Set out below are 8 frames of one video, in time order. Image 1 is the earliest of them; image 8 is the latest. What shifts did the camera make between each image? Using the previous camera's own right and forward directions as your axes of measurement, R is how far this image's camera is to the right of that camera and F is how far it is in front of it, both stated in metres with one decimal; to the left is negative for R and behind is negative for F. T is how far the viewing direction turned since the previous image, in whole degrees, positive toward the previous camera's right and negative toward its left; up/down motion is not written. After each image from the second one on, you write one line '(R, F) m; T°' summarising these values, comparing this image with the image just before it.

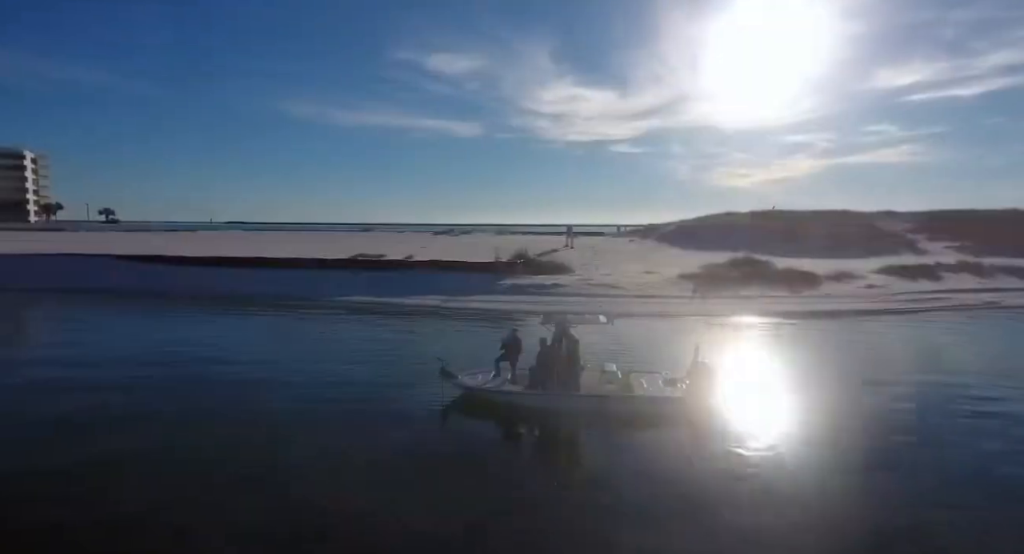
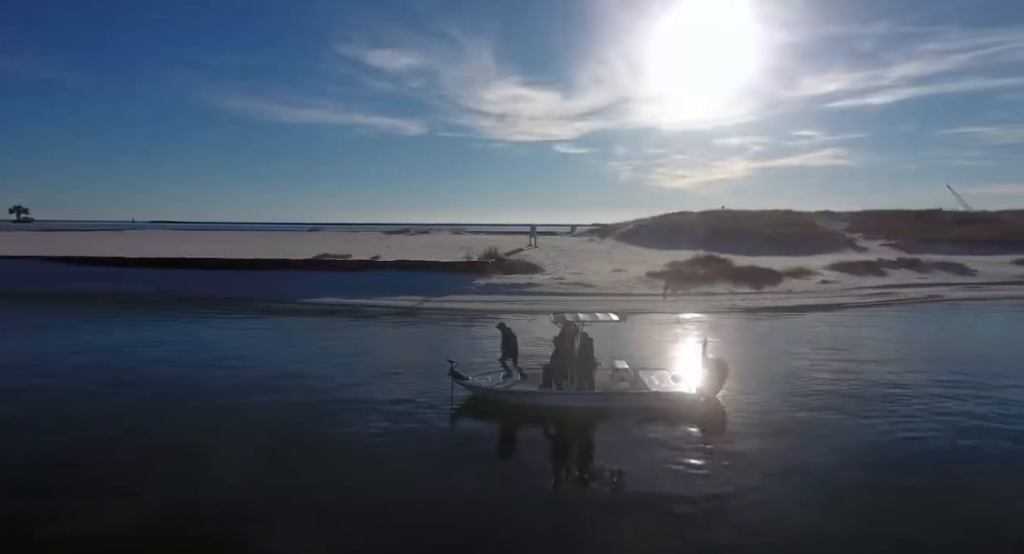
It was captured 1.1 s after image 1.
(-1.9, +0.1) m; +6°
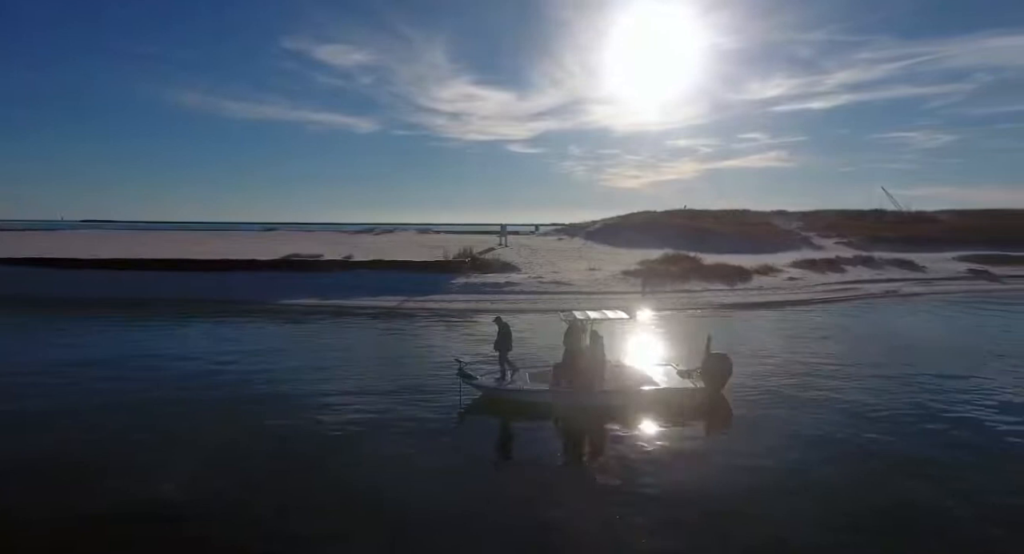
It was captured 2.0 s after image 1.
(-1.6, +0.1) m; +5°
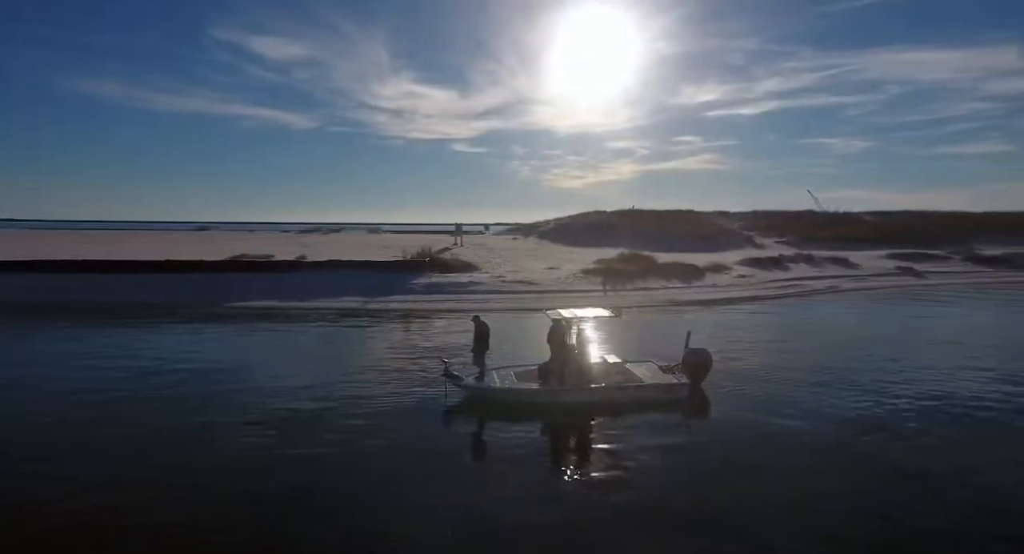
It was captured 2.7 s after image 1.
(-1.2, 0.0) m; +6°
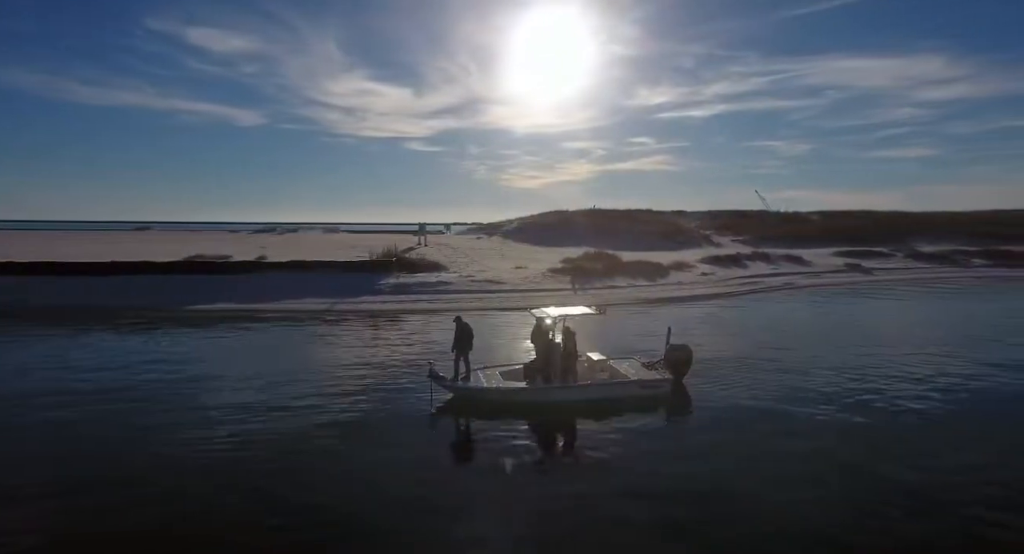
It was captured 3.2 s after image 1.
(-0.8, +0.1) m; +5°
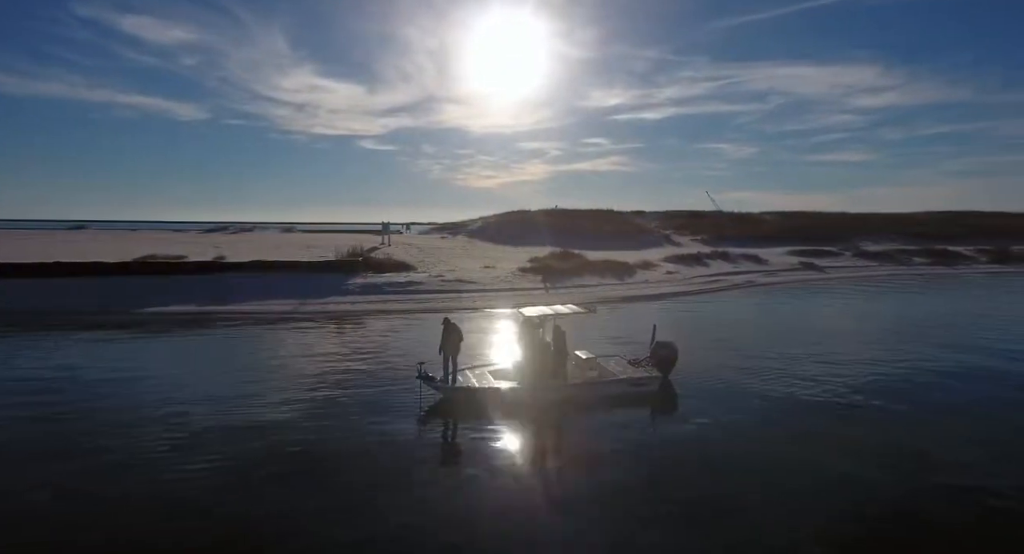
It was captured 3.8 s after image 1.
(-1.0, +0.1) m; +5°
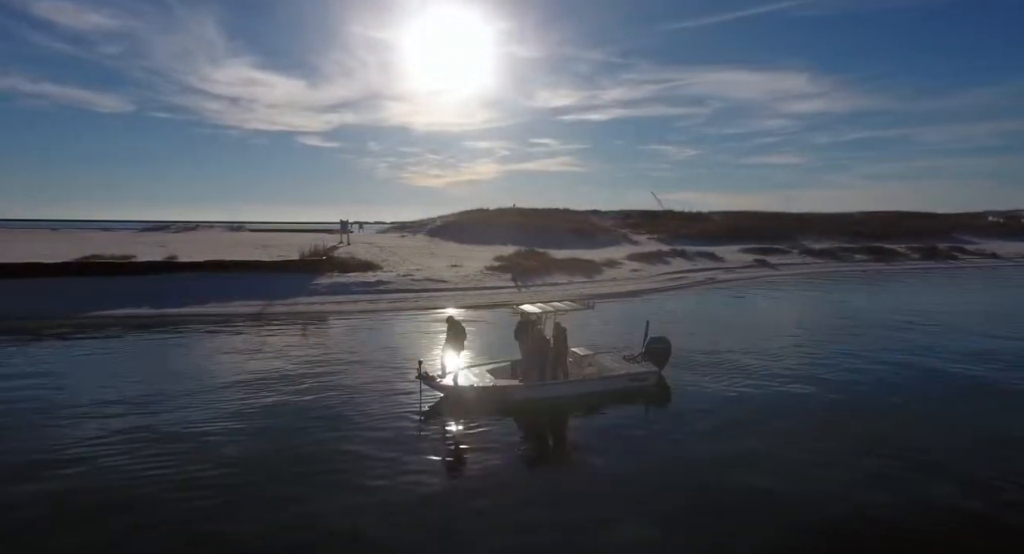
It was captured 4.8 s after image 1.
(-1.5, +0.2) m; +6°
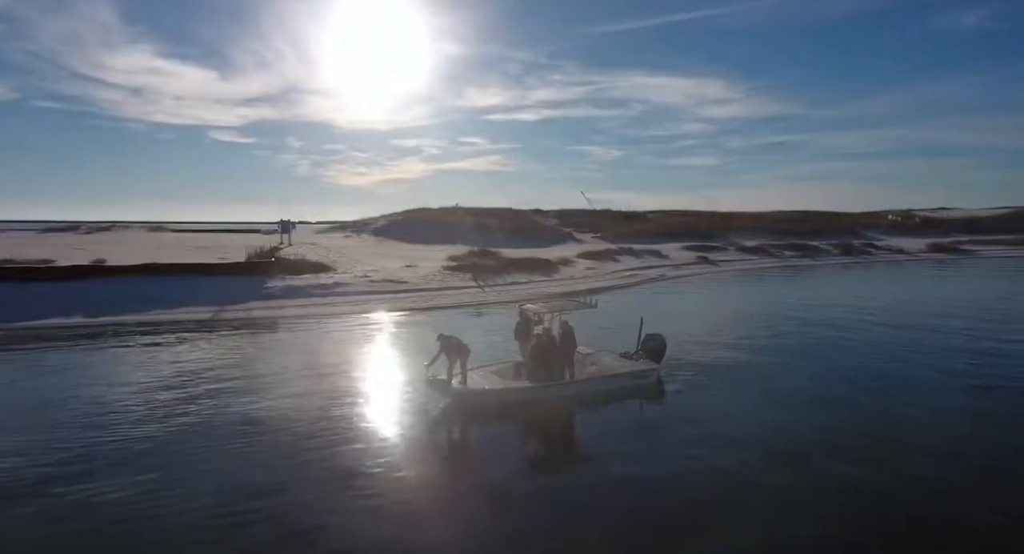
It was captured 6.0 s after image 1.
(-2.1, +0.5) m; +8°
